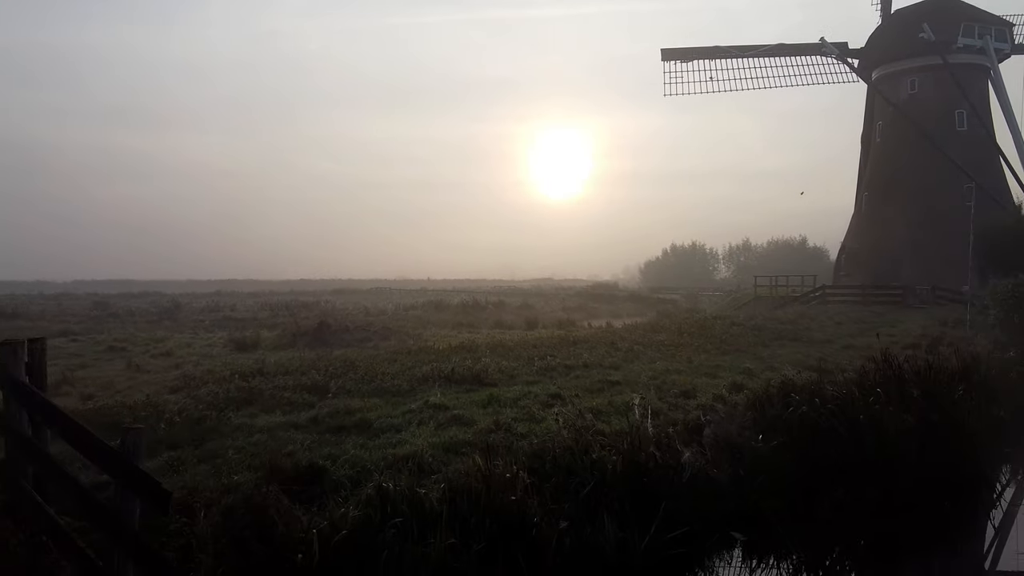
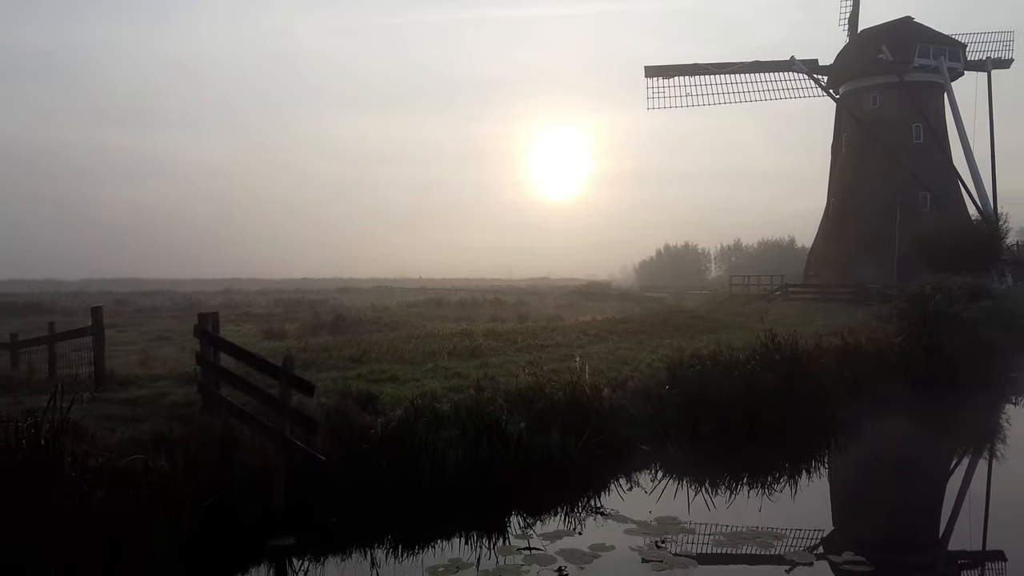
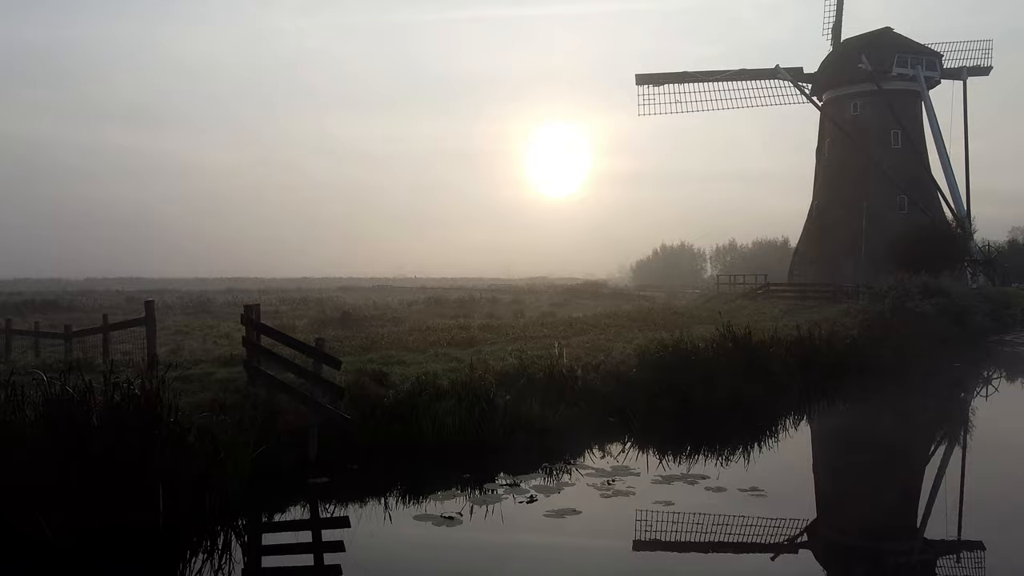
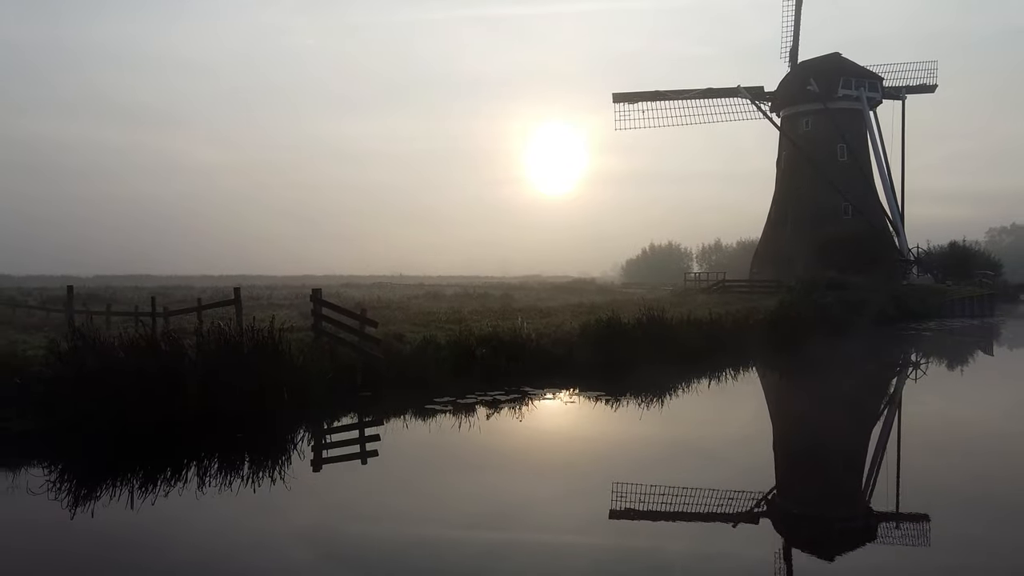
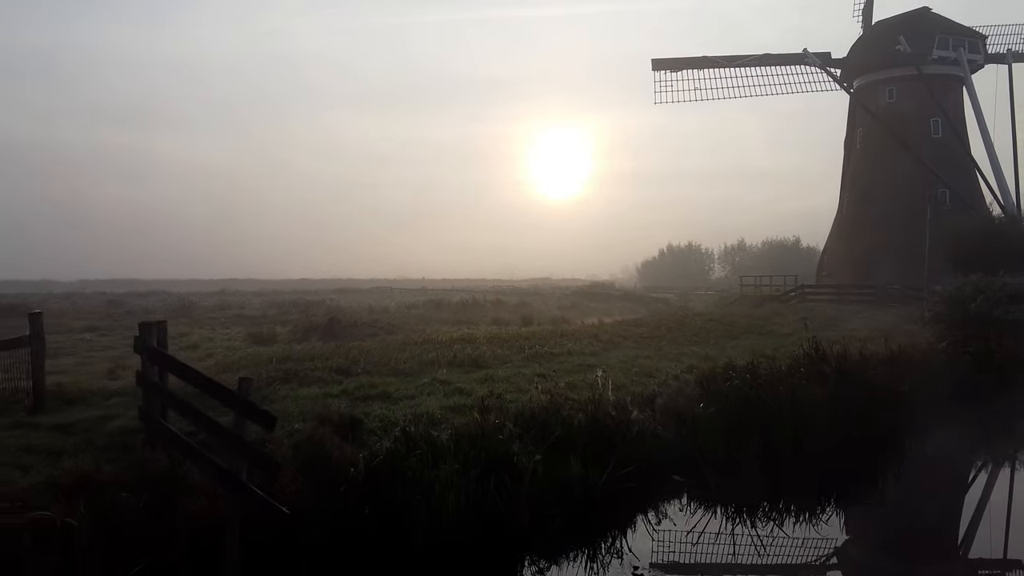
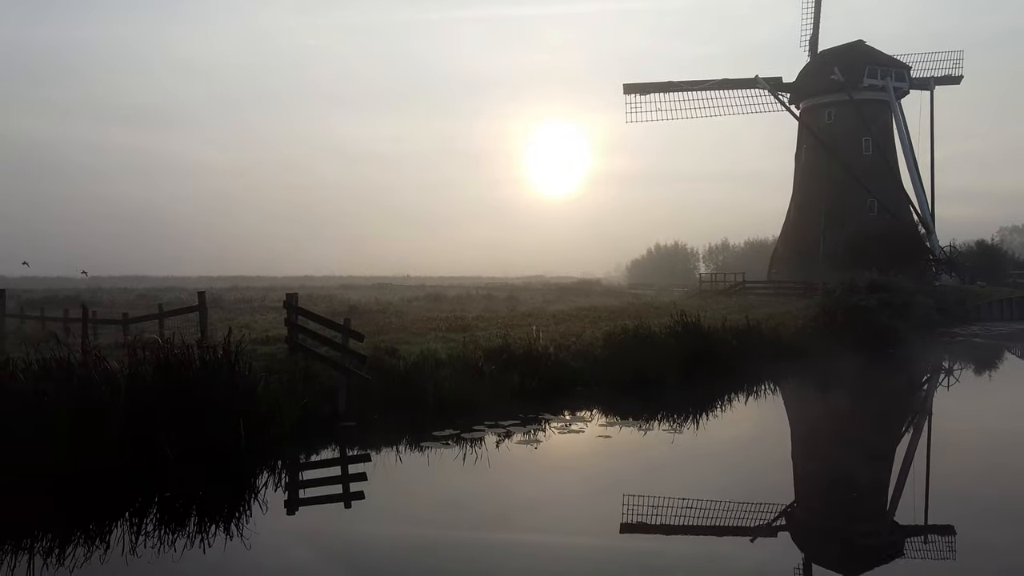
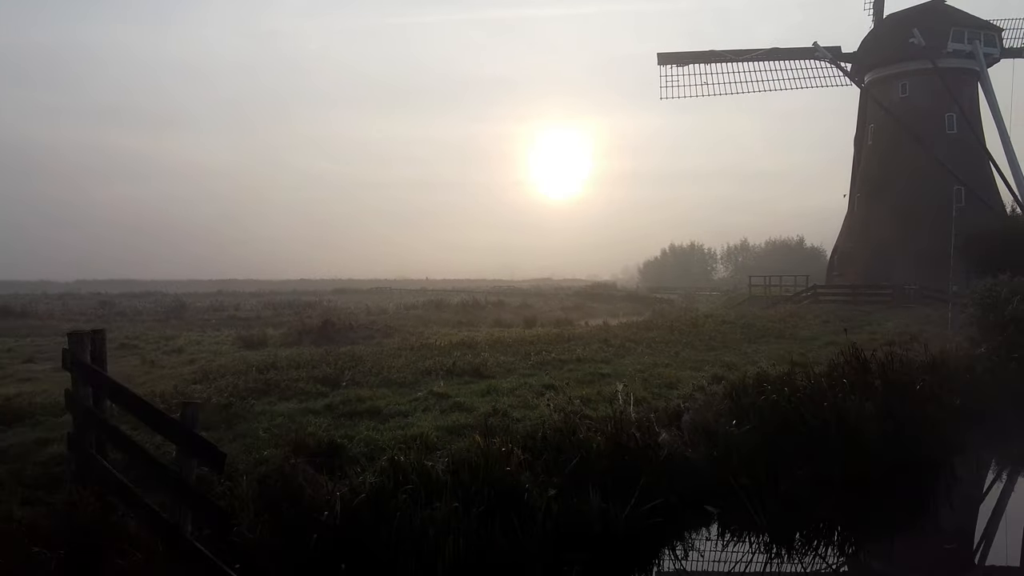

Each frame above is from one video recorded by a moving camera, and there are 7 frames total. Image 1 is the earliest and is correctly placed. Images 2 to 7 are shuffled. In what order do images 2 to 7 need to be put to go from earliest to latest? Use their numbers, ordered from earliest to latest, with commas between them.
7, 5, 2, 3, 6, 4
